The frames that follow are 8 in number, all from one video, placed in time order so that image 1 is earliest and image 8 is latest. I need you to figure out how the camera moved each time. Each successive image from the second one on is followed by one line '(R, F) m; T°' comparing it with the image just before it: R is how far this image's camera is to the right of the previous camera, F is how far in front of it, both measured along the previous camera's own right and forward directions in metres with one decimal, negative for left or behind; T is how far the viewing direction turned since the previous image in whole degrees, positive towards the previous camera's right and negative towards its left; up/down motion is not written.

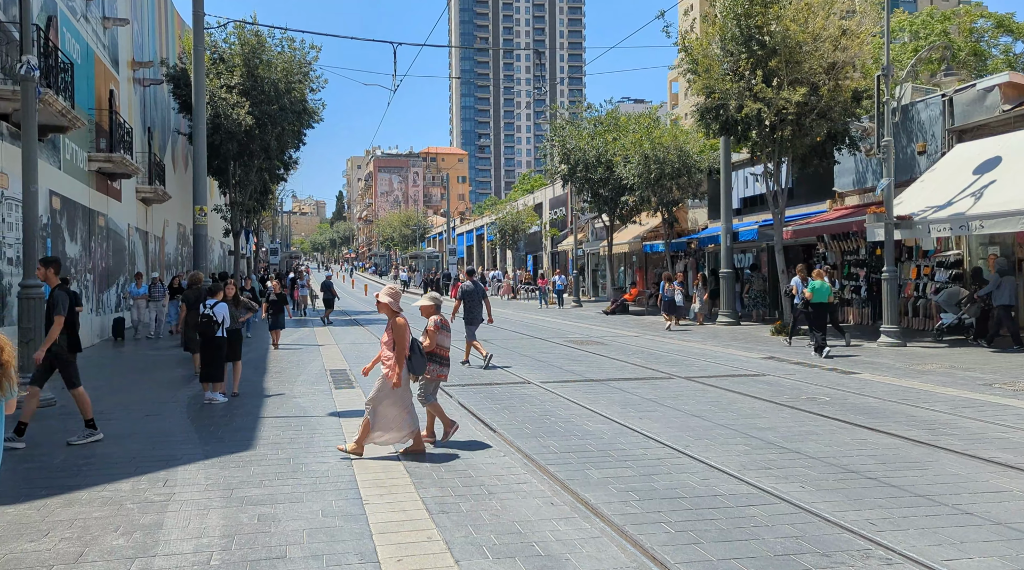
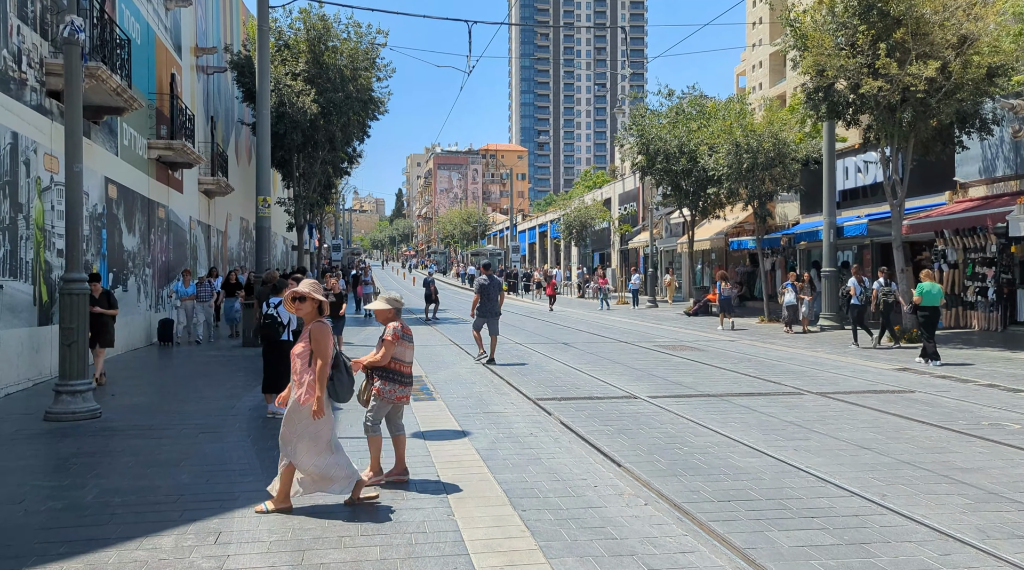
(-0.6, +1.6) m; -4°
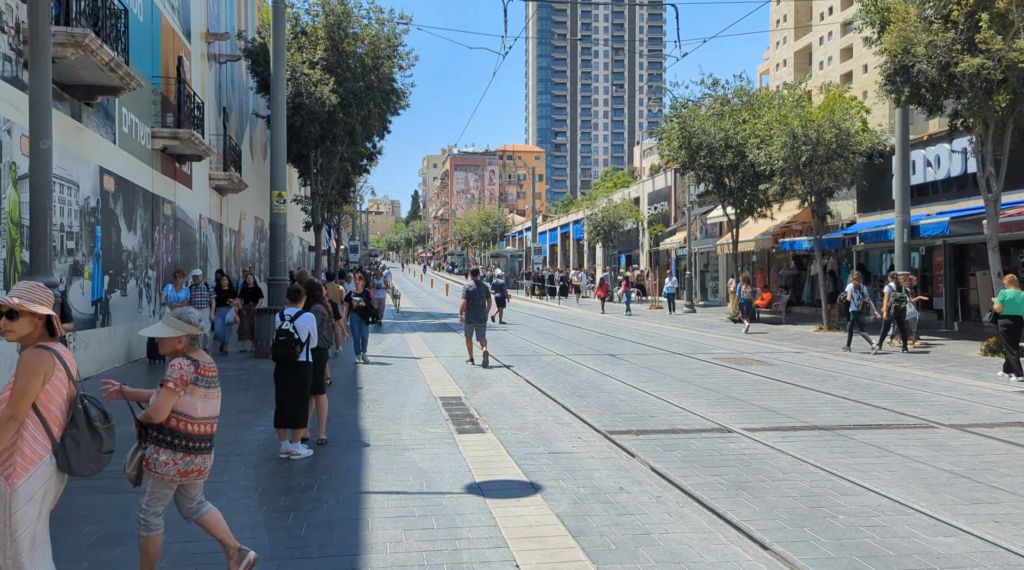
(-0.5, +1.9) m; -1°
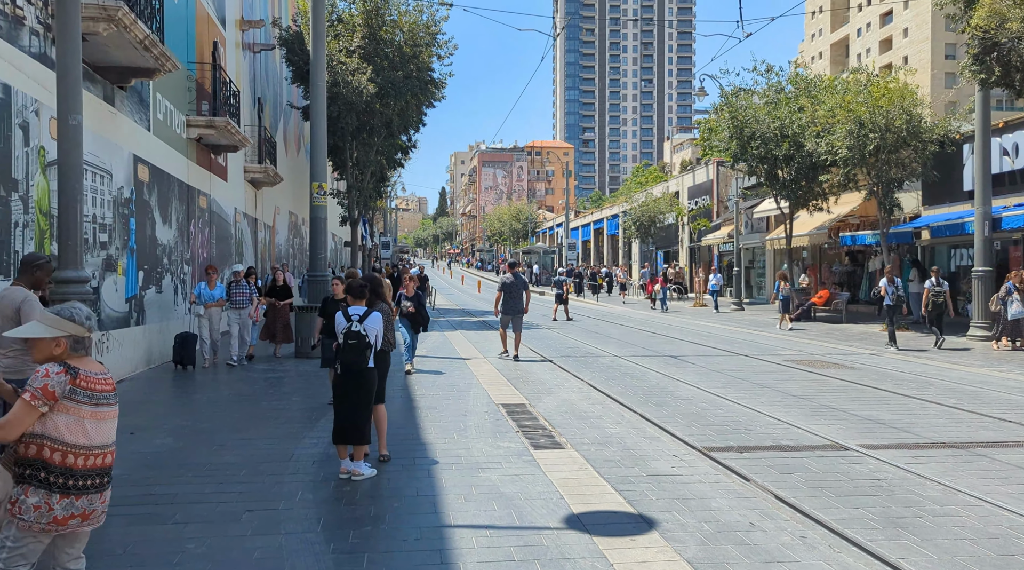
(-0.5, +1.0) m; -2°
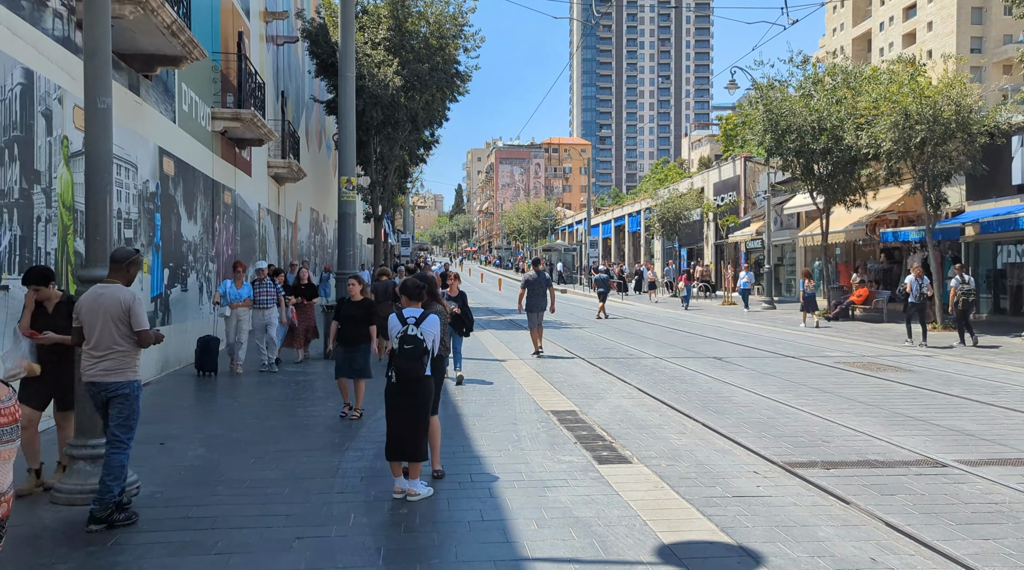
(-0.4, +0.6) m; -1°
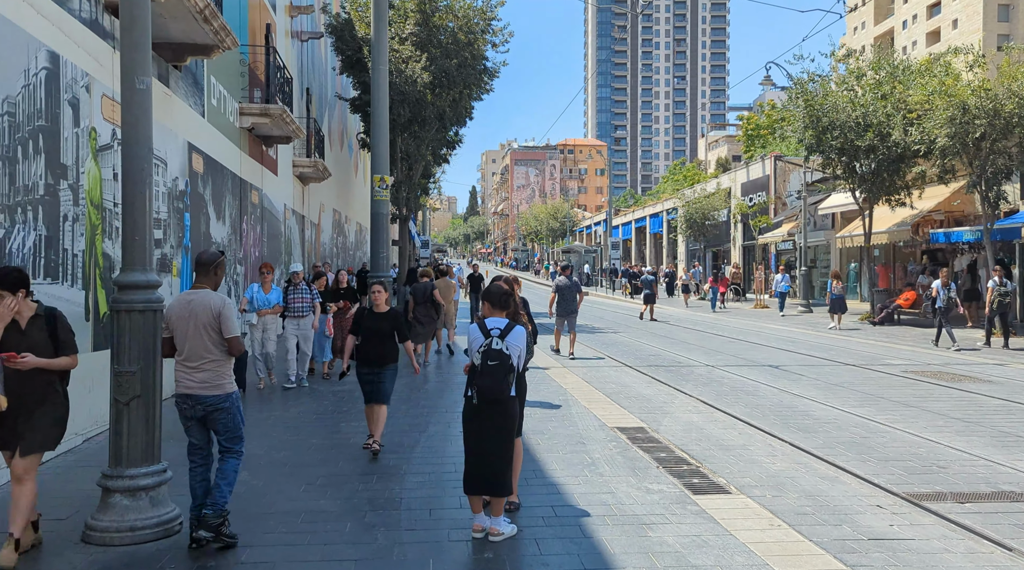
(-0.5, +0.8) m; -1°
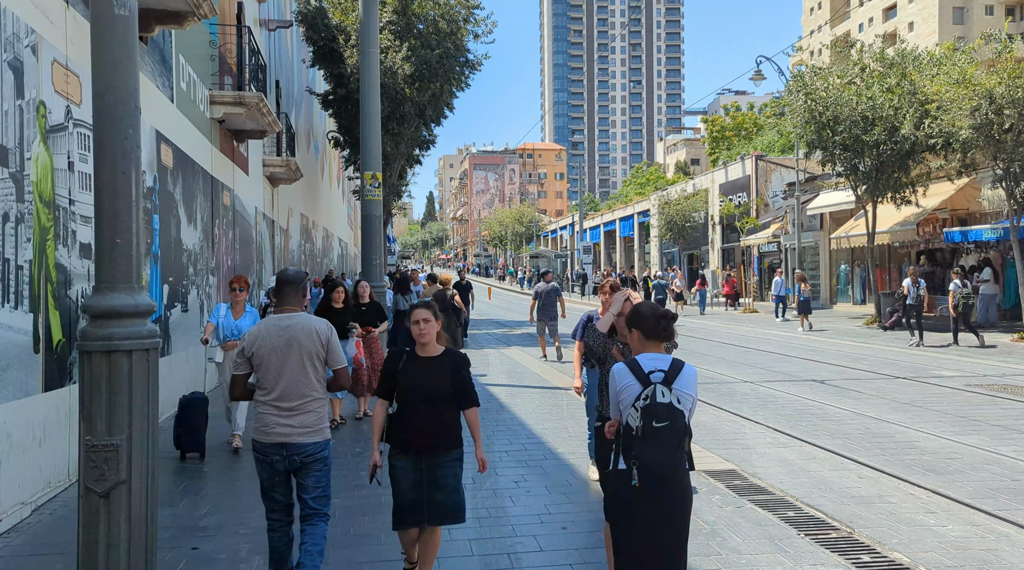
(-0.9, +1.8) m; +3°
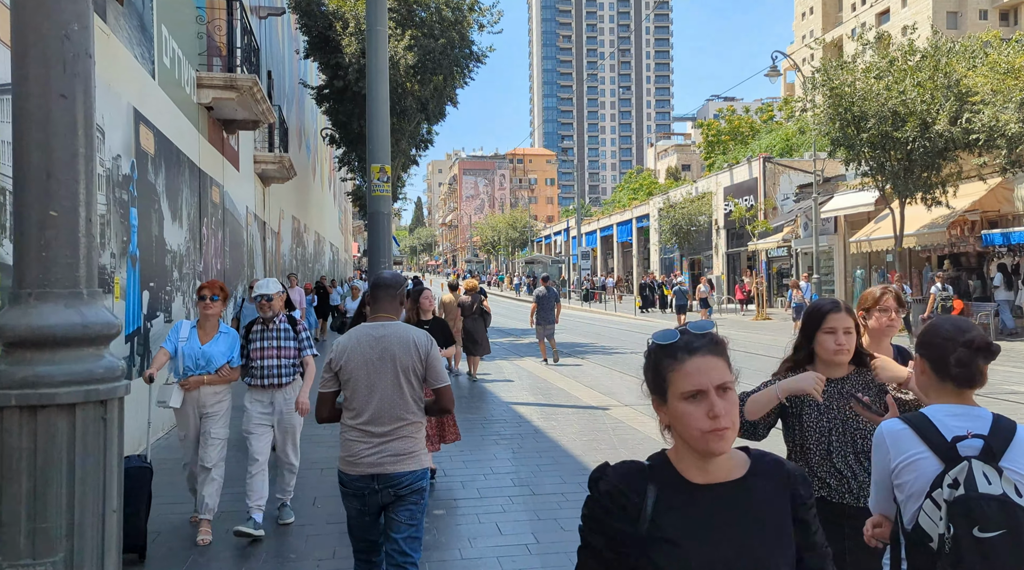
(-0.5, +1.5) m; +1°
